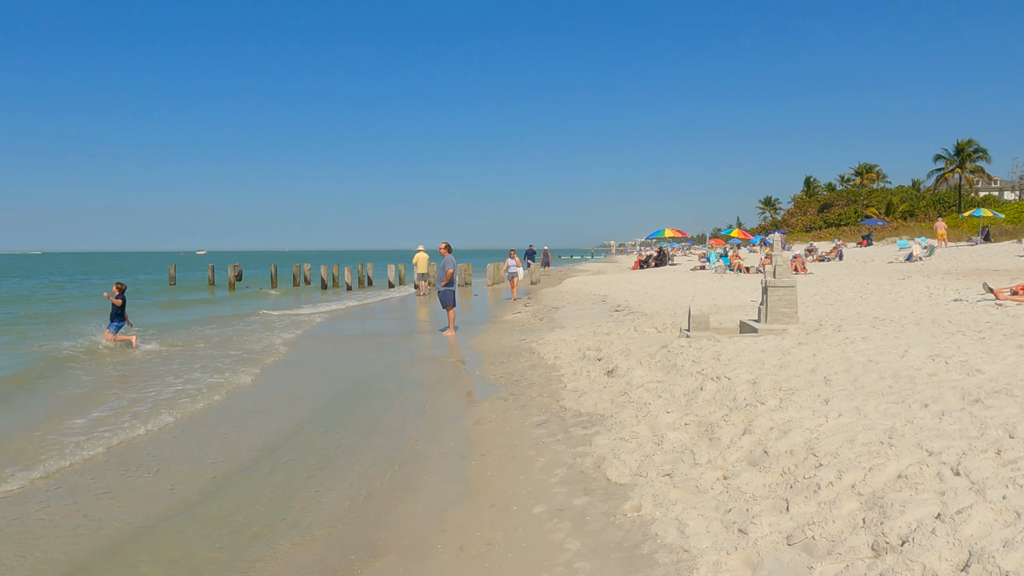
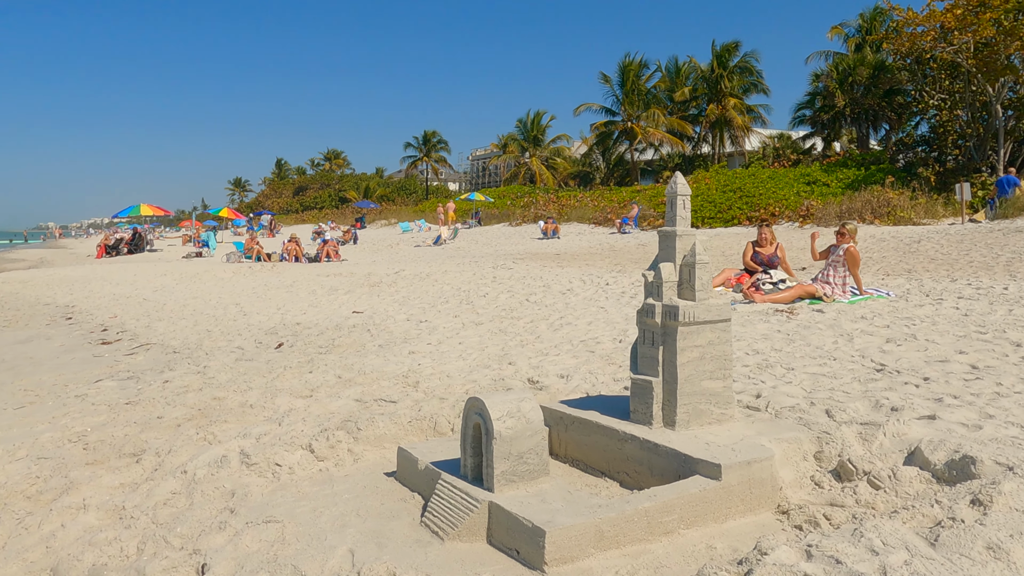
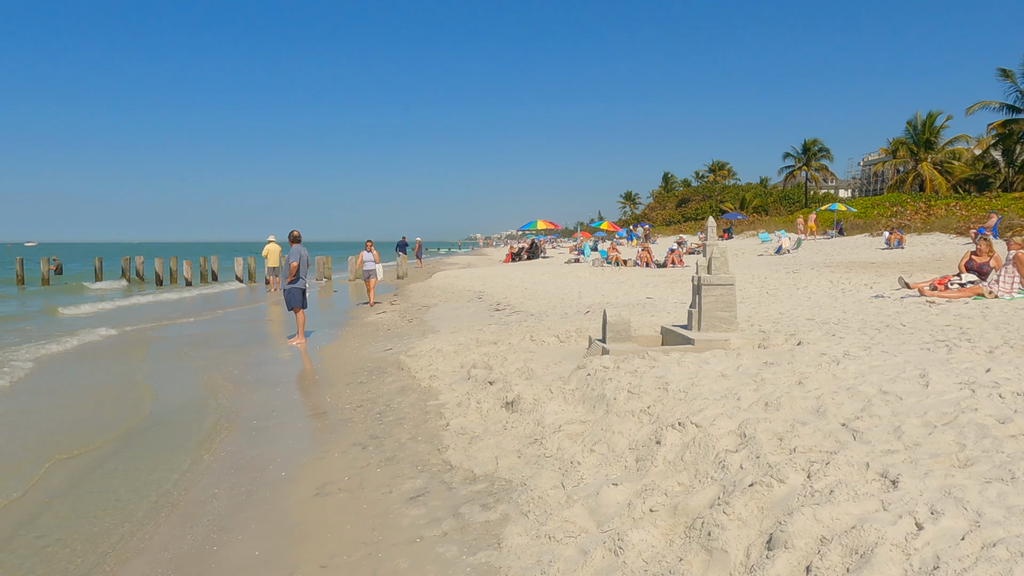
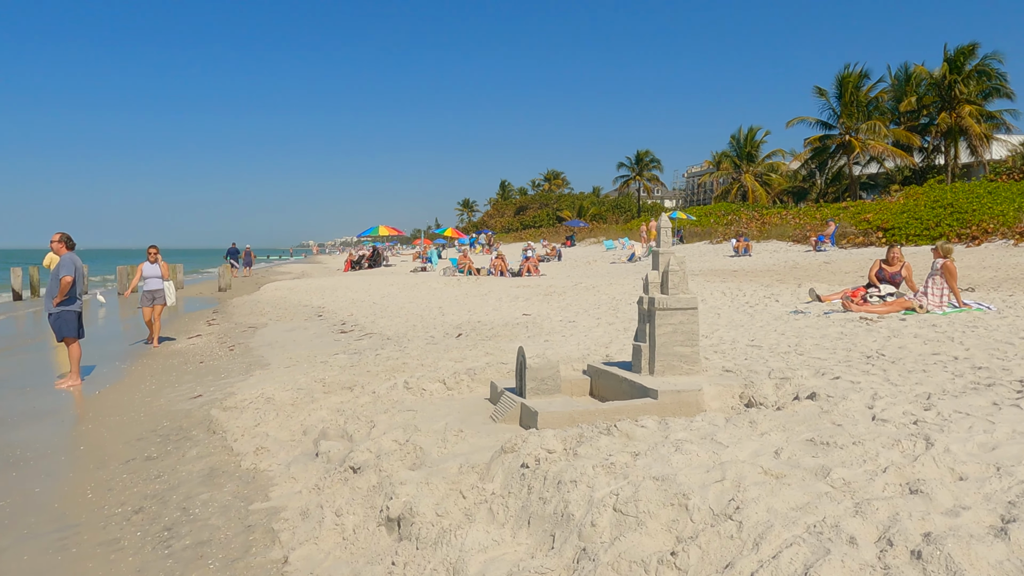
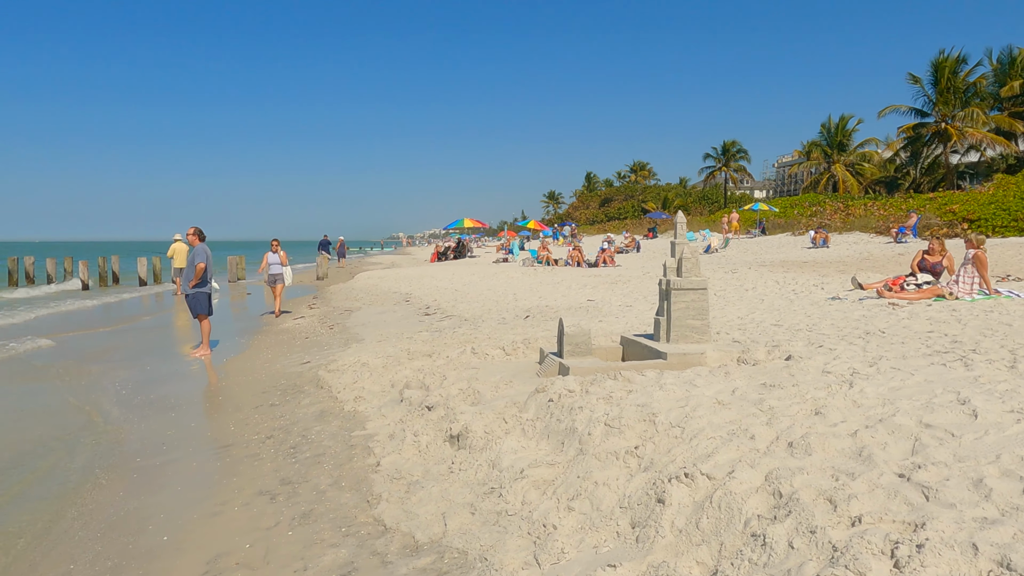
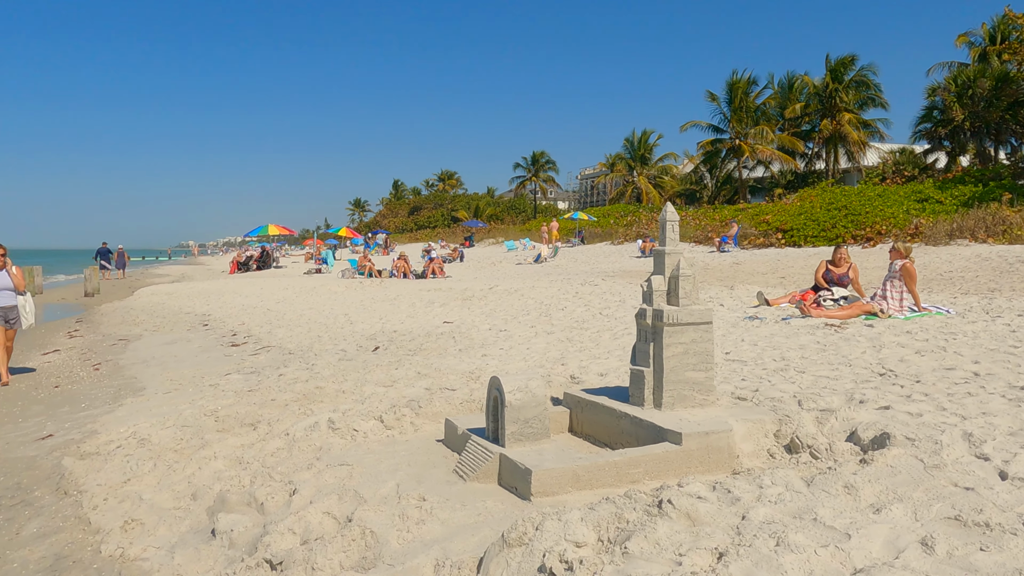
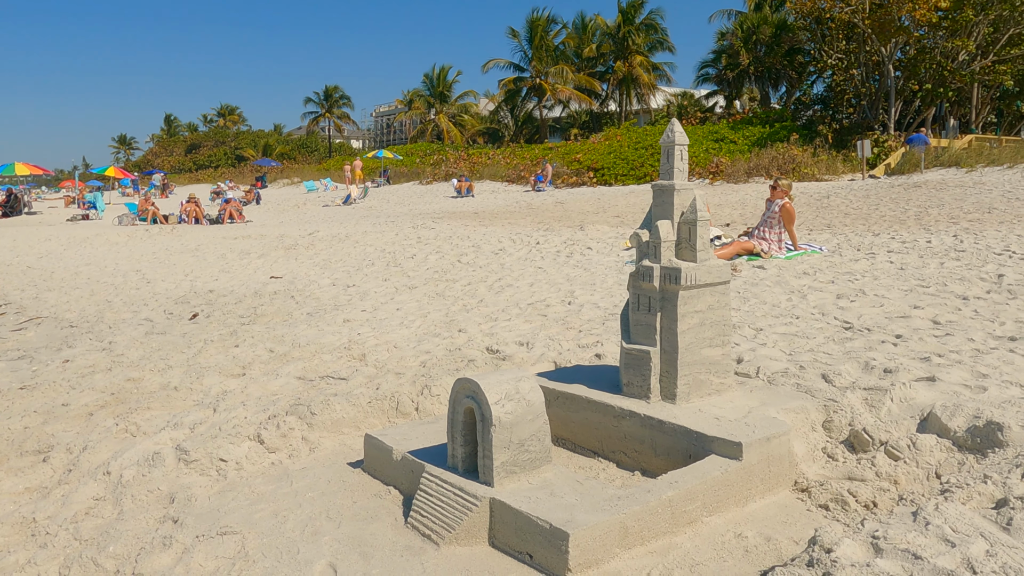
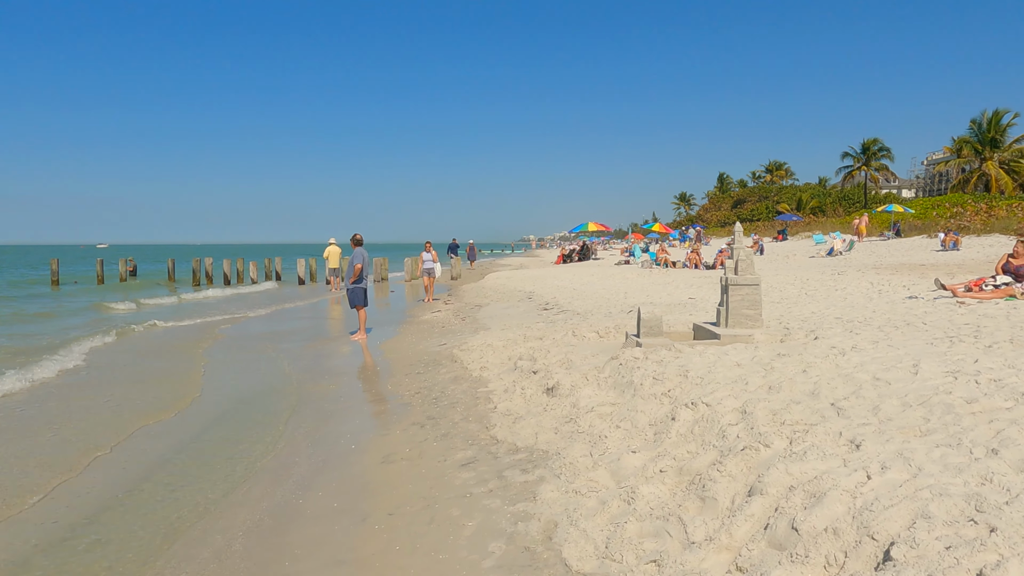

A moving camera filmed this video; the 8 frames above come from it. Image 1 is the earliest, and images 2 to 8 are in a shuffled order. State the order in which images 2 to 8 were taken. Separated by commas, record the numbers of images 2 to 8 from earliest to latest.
8, 3, 5, 4, 6, 2, 7
